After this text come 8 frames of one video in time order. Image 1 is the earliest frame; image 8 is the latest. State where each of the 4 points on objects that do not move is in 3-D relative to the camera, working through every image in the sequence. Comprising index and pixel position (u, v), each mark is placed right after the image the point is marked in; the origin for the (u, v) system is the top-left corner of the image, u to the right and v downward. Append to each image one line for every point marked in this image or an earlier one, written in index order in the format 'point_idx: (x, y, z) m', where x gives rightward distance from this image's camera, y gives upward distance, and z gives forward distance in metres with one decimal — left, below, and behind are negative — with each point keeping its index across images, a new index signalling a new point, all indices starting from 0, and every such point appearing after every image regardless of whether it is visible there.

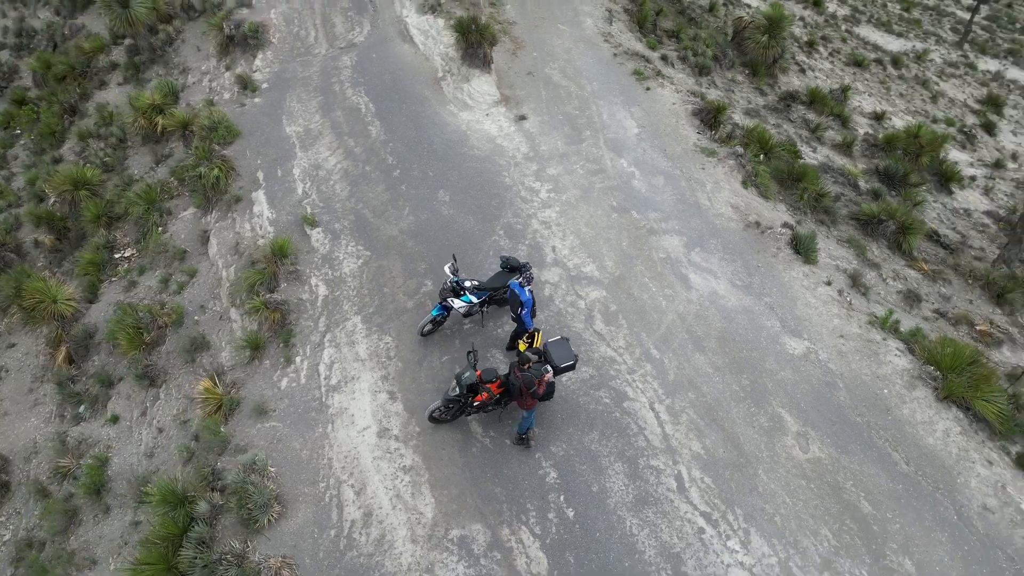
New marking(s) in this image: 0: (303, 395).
0: (-2.3, -1.2, +8.4) m
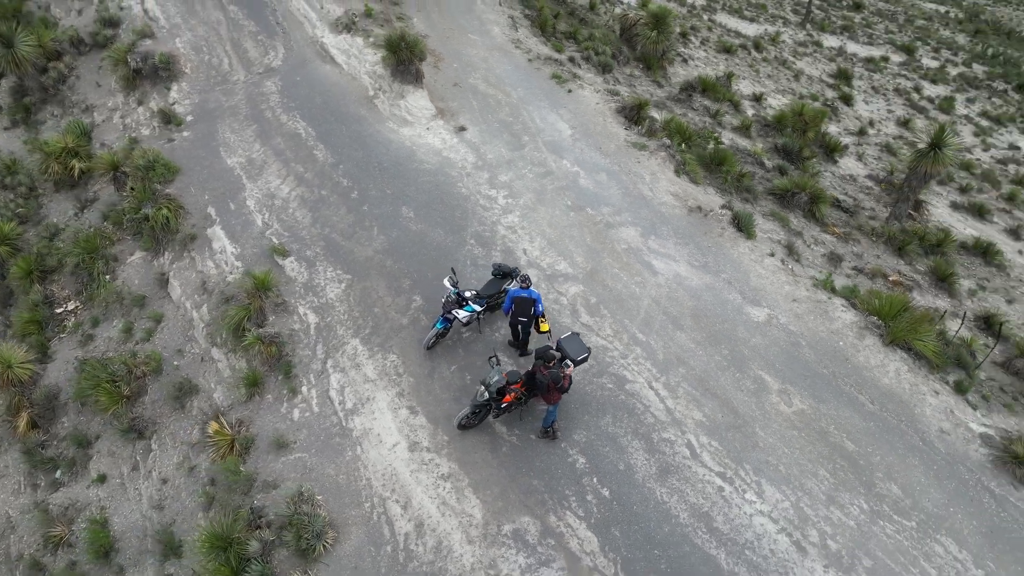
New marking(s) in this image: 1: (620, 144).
0: (-2.2, -1.5, +8.5) m
1: (+2.0, +2.6, +13.4) m
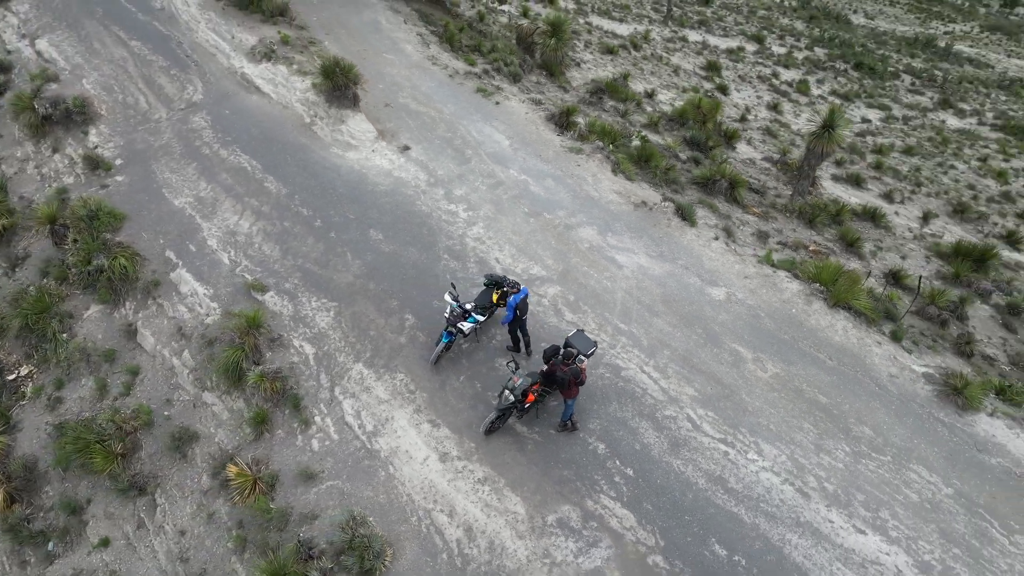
0: (-1.9, -1.9, +8.7) m
1: (+0.9, +2.7, +14.1) m
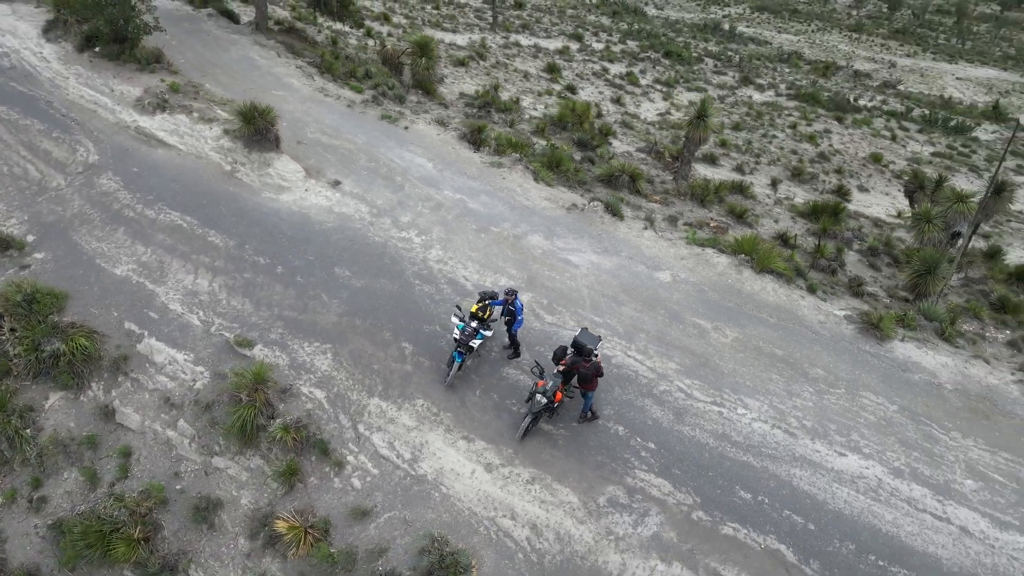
0: (-1.5, -2.3, +8.9) m
1: (-0.6, +2.5, +14.8) m
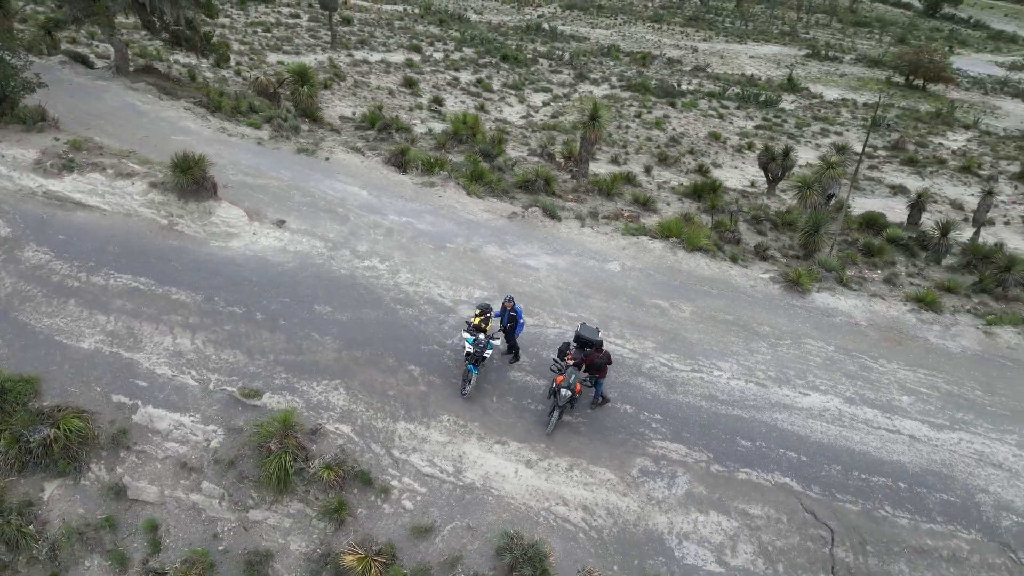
0: (-0.9, -2.6, +9.4) m
1: (-2.1, +2.1, +15.3) m
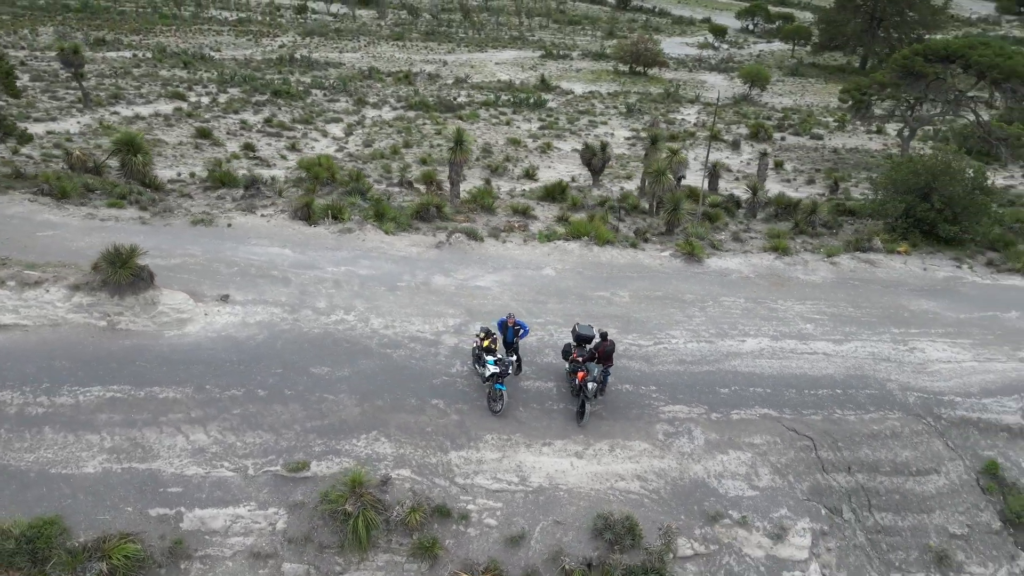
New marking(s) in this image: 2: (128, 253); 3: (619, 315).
0: (+0.1, -3.0, +10.2) m
1: (-3.8, +1.1, +15.4) m
2: (-6.5, +0.6, +12.6) m
3: (+2.0, -0.5, +13.9) m
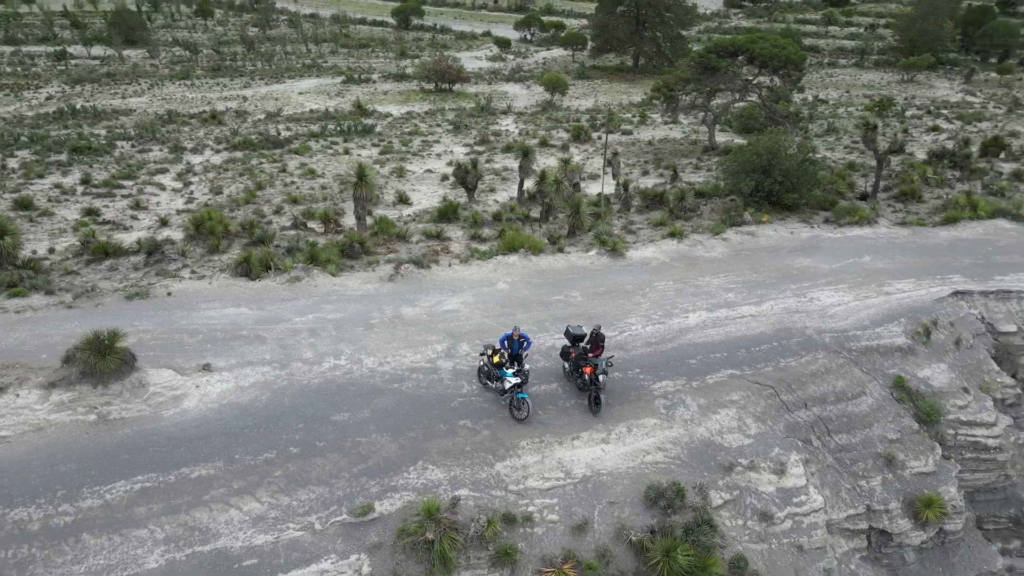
0: (+0.9, -3.1, +11.2) m
1: (-4.8, 0.0, +15.2) m
2: (-6.6, -0.8, +11.8) m
3: (+1.4, -0.6, +15.3) m
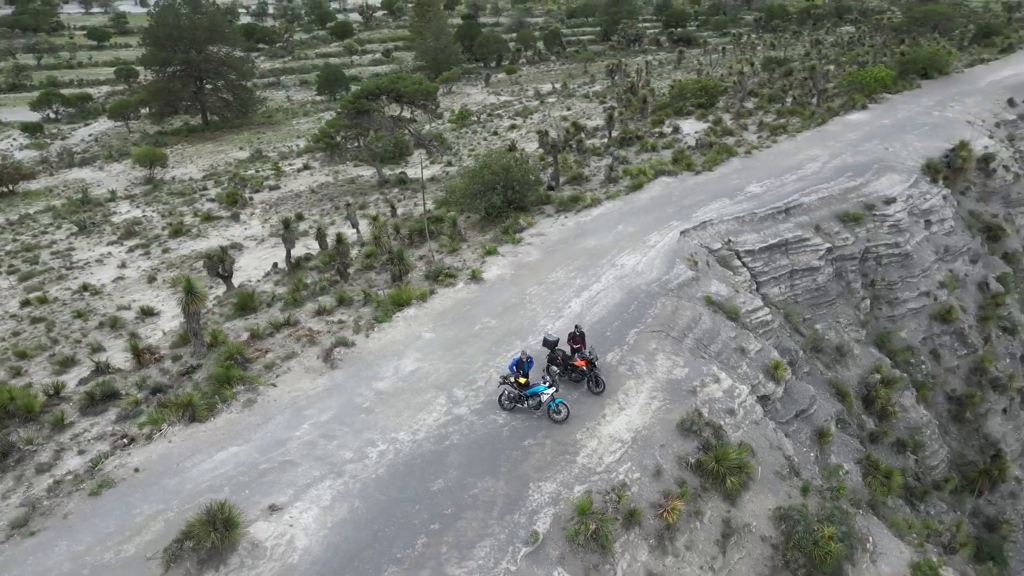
0: (+2.3, -3.1, +14.0) m
1: (-5.3, -2.5, +14.3) m
2: (-4.7, -3.3, +10.5) m
3: (-0.2, -1.1, +17.6) m
